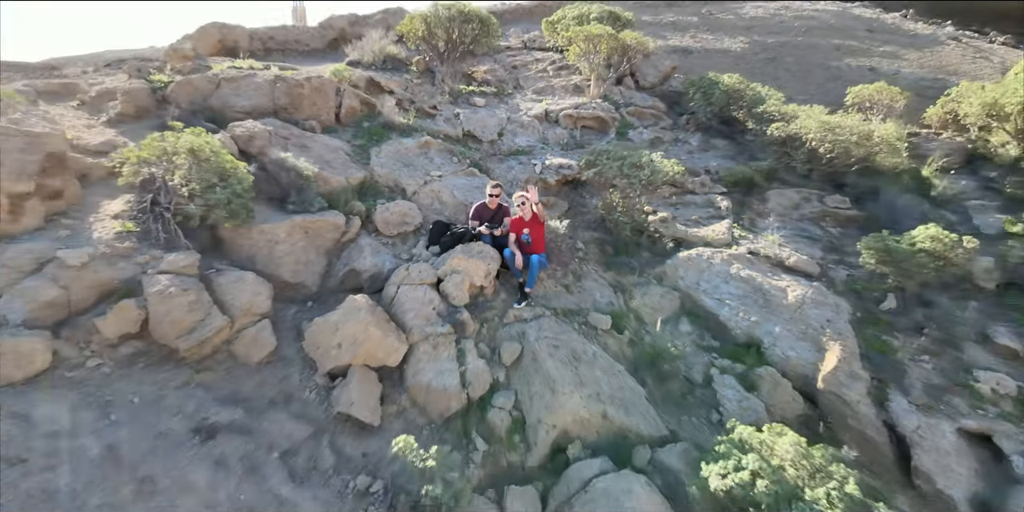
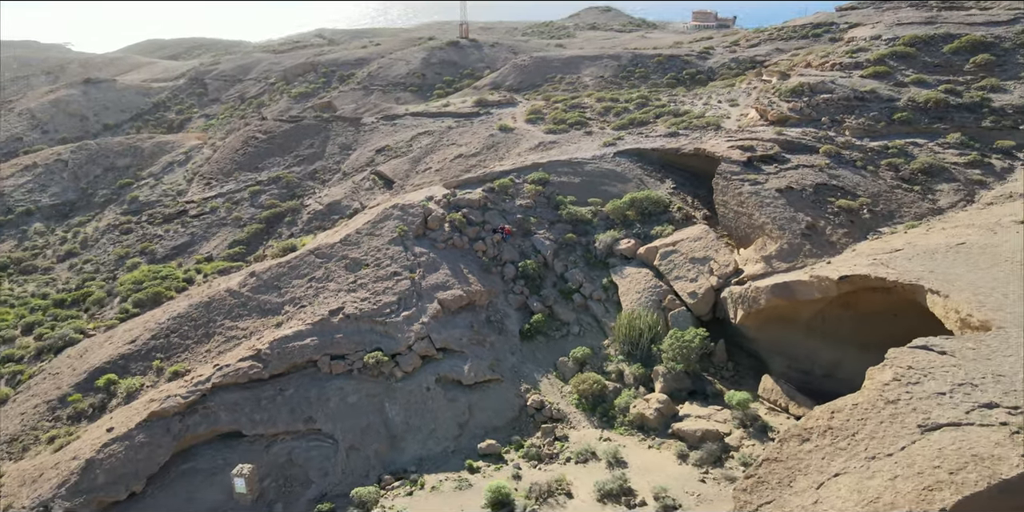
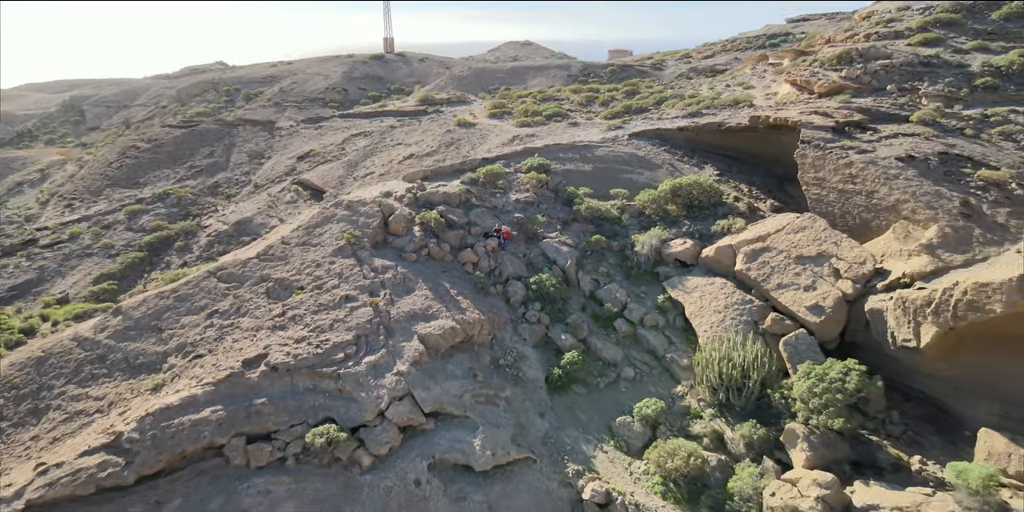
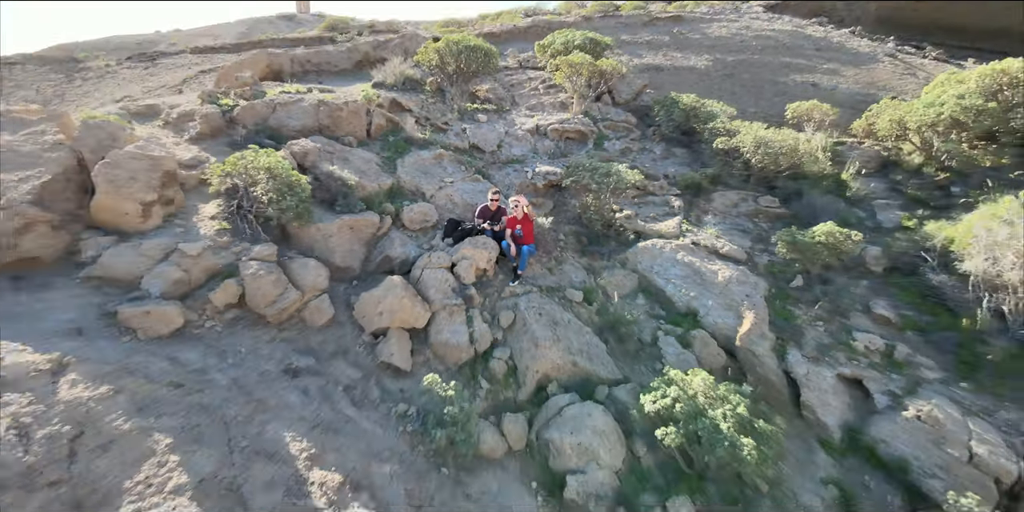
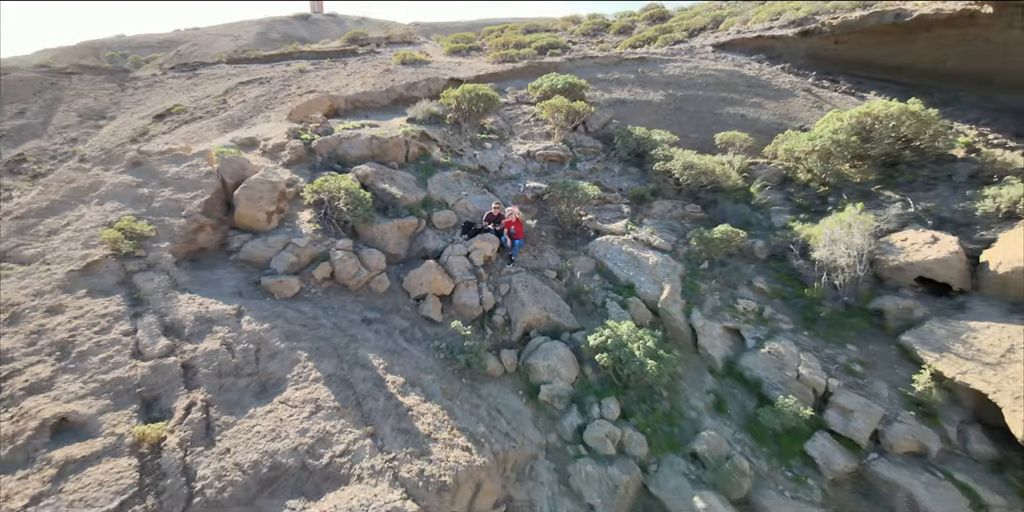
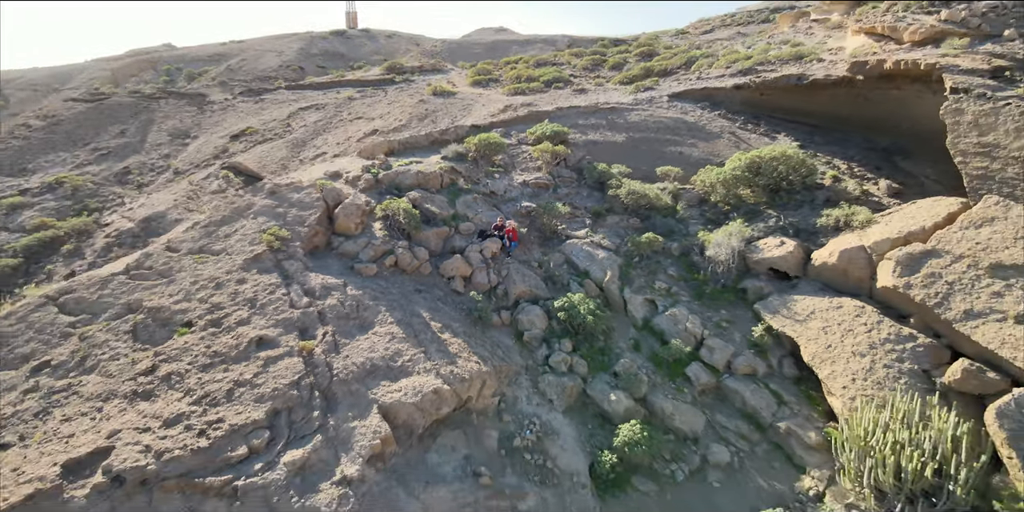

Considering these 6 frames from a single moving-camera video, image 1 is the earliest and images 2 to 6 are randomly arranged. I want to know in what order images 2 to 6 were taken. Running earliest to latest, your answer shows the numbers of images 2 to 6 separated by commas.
4, 5, 6, 3, 2
